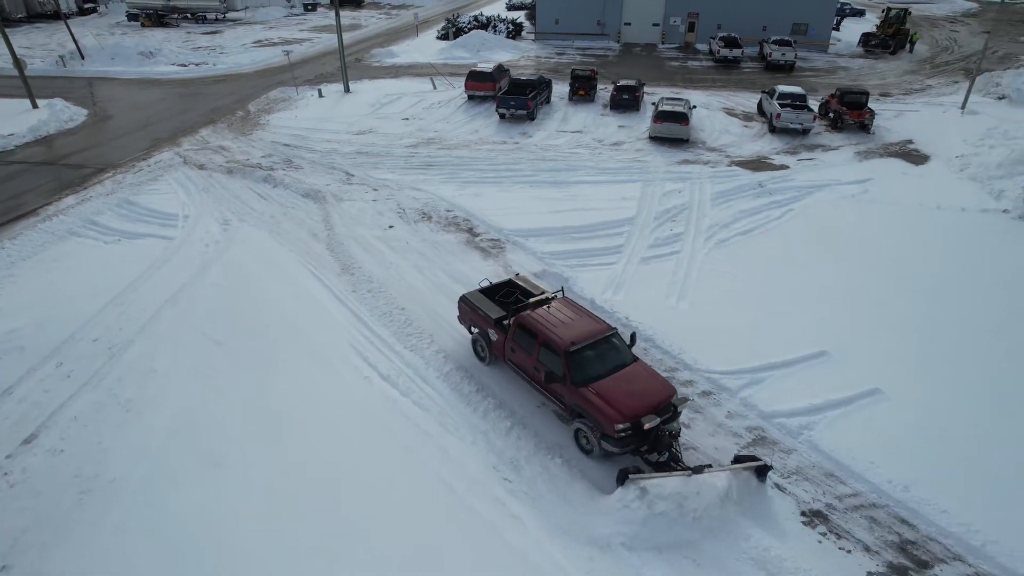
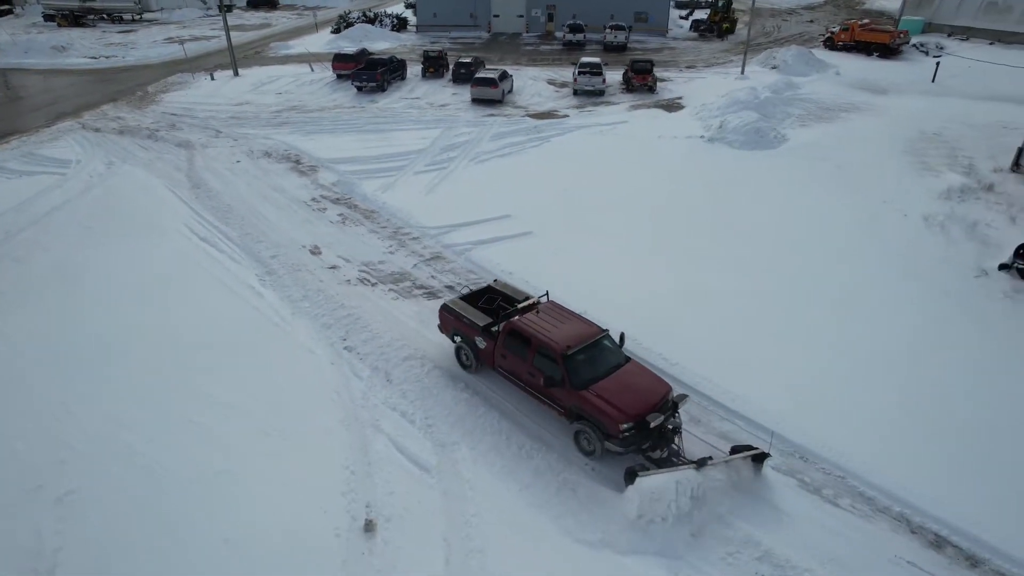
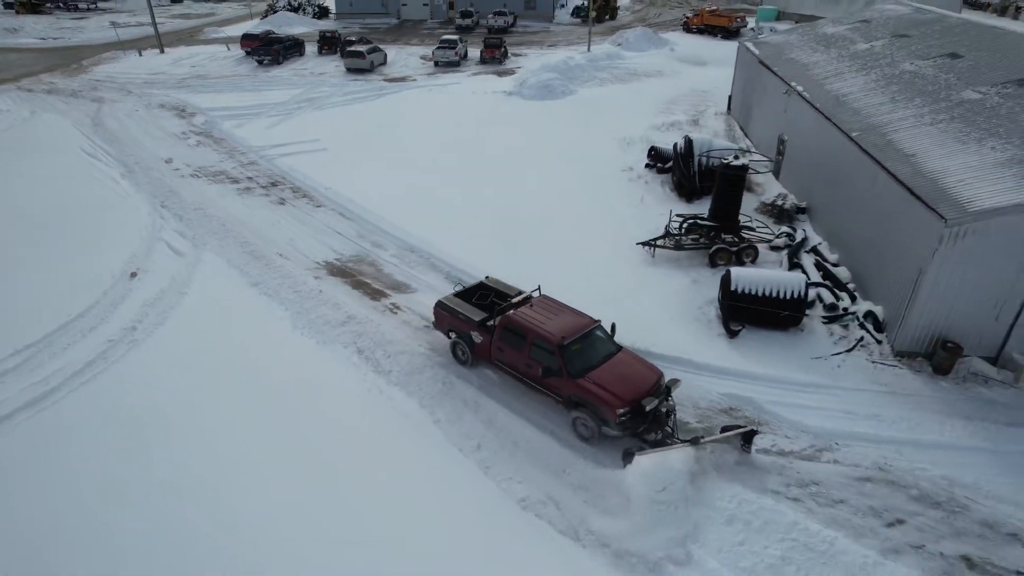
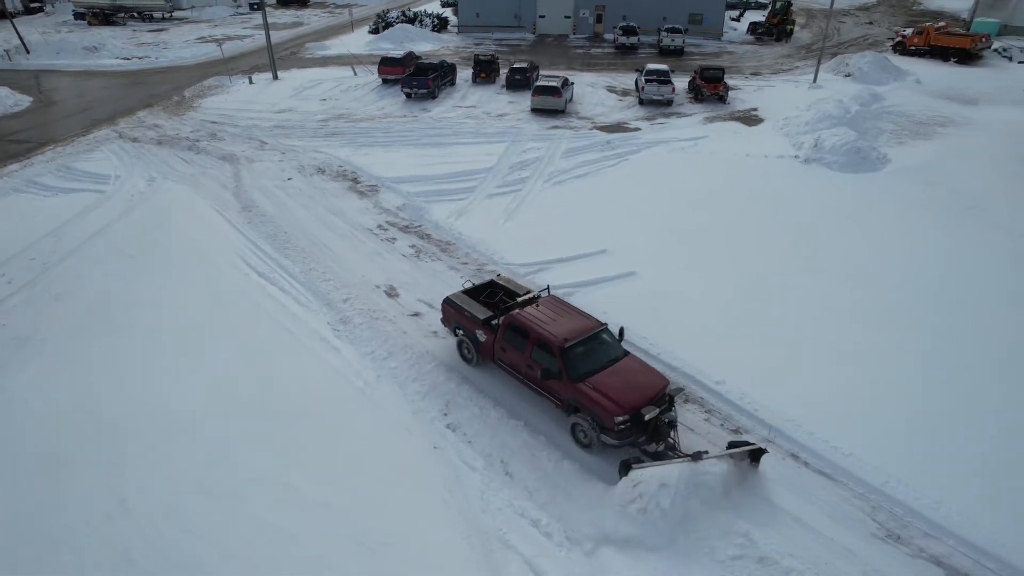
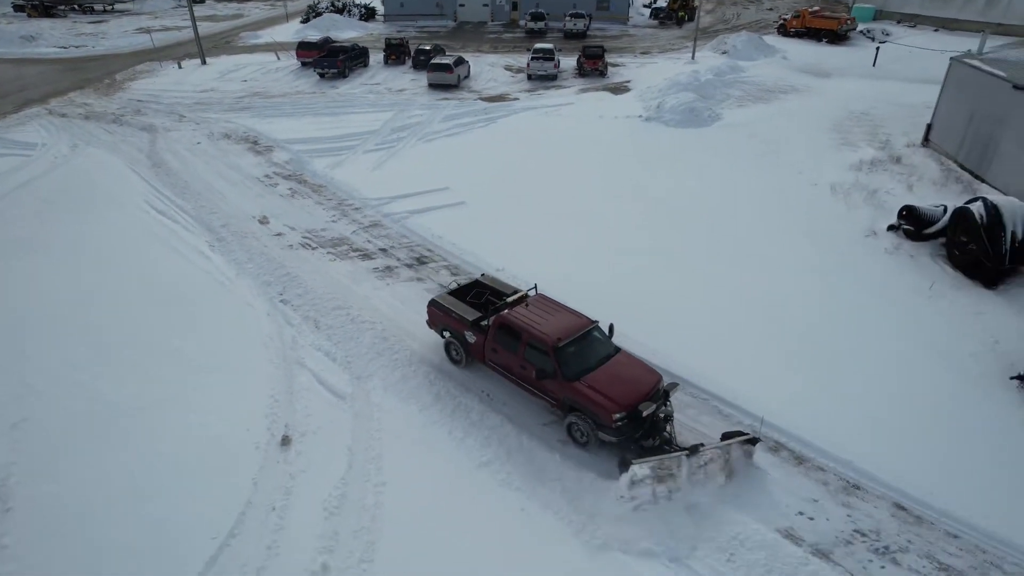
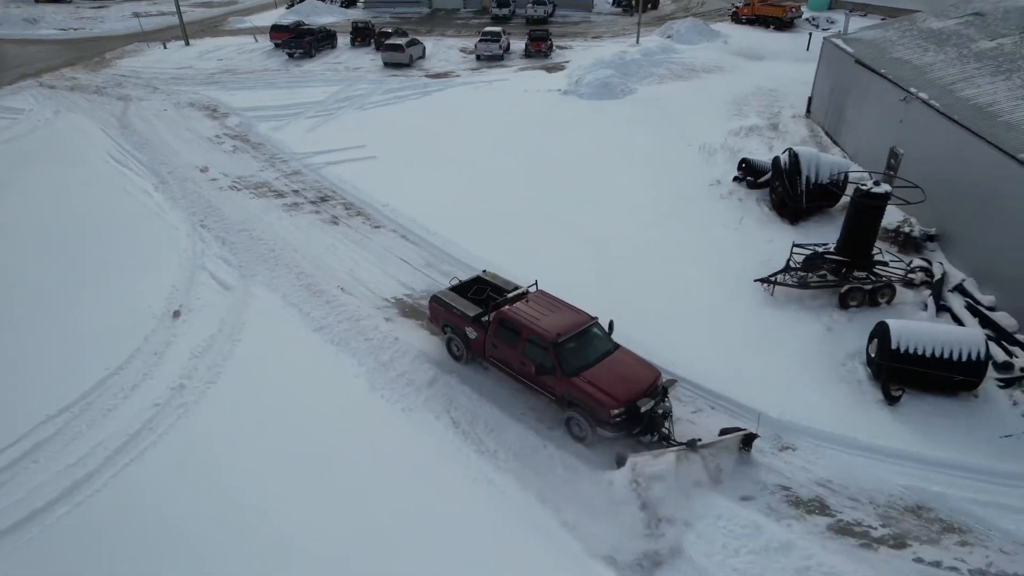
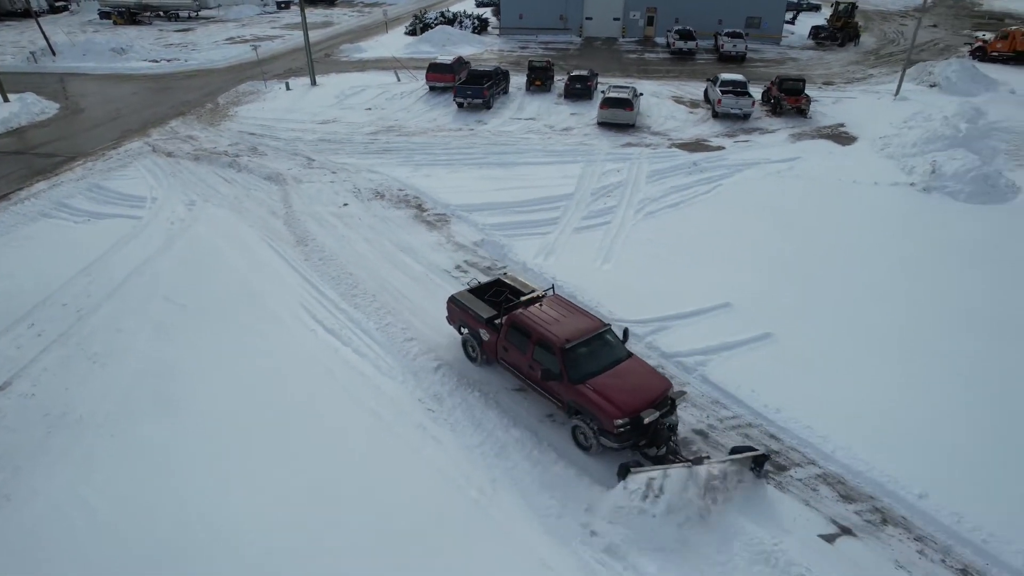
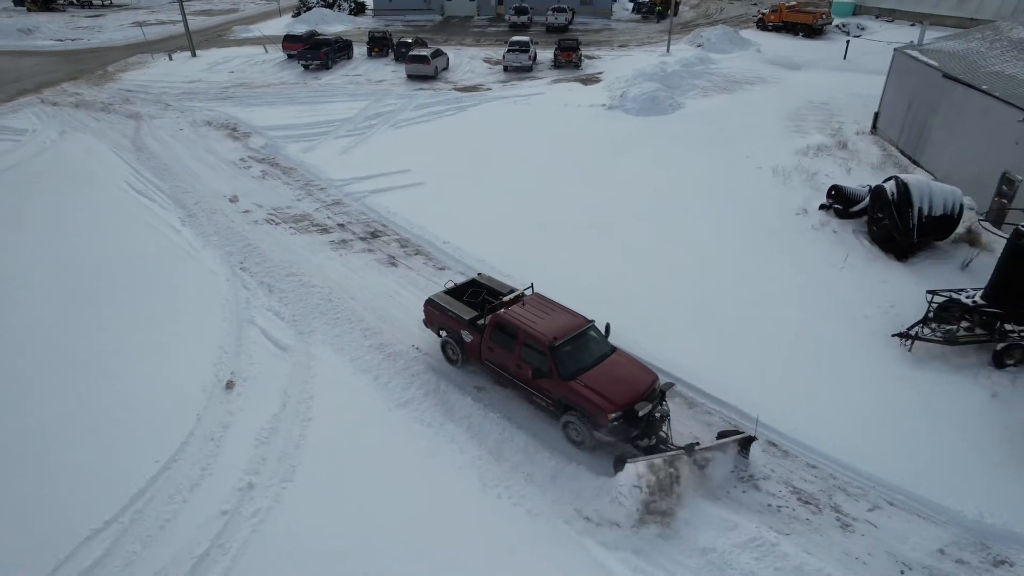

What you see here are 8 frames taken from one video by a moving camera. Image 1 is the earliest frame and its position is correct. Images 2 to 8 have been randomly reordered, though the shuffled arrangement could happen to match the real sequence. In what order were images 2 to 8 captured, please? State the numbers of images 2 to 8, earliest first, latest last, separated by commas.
7, 4, 2, 5, 8, 6, 3
